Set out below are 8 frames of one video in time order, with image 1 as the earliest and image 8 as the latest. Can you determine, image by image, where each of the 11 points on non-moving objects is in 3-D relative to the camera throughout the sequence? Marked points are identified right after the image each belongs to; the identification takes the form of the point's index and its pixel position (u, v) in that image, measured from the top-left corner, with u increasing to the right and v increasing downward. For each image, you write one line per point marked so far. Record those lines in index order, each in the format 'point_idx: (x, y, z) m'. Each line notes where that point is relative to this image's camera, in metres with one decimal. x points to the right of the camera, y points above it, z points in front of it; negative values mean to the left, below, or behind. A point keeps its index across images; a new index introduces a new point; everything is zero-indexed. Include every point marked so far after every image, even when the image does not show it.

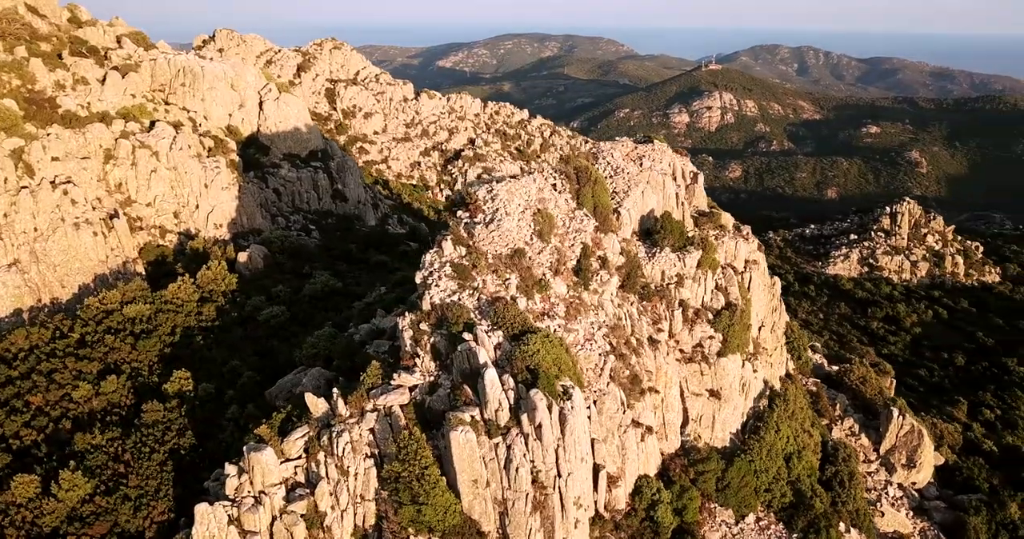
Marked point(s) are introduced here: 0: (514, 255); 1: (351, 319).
0: (+0.1, +0.2, +12.6) m
1: (-3.3, -1.0, +16.0) m
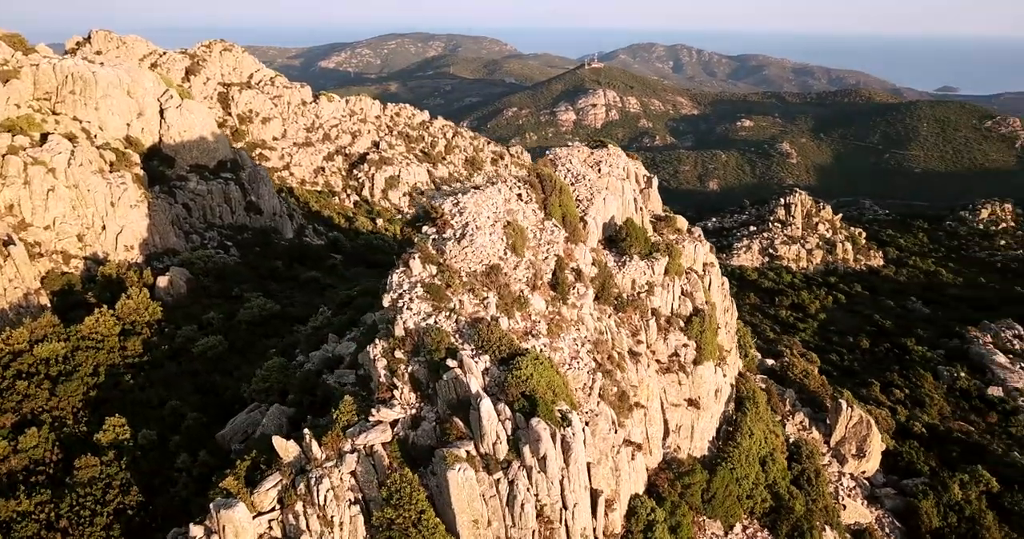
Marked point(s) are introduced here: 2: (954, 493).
0: (-0.3, -0.1, +11.8) m
1: (-4.1, -1.4, +14.8) m
2: (+10.7, -5.4, +18.6) m
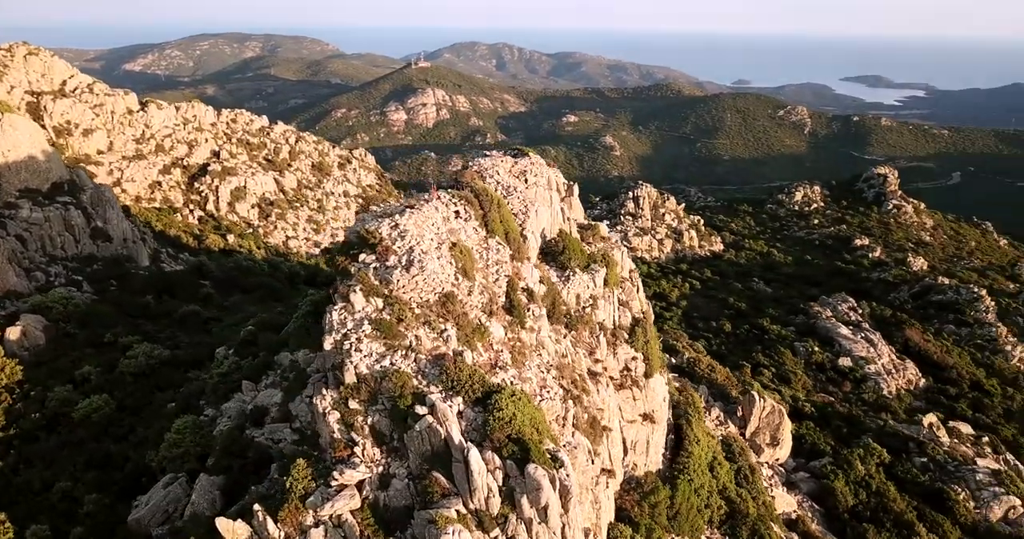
0: (-0.9, -0.5, +10.7) m
1: (-5.1, -2.1, +12.8) m
2: (+8.8, -5.1, +19.6) m
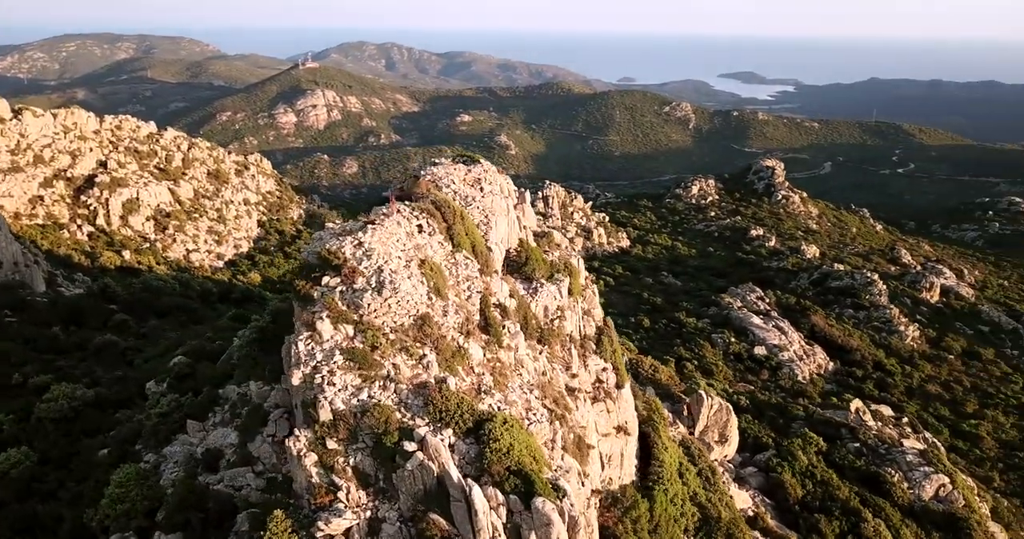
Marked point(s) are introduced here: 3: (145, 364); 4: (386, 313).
0: (-1.2, -0.7, +9.9) m
1: (-5.5, -2.6, +11.5) m
2: (+7.6, -5.0, +20.1) m
3: (-7.3, -1.9, +15.2) m
4: (-1.6, -0.6, +9.9) m
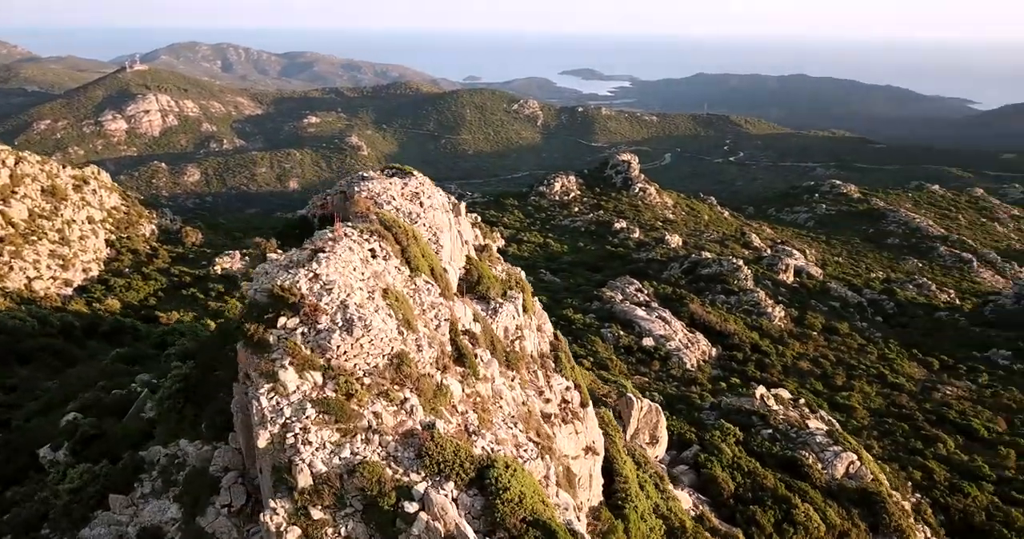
0: (-1.3, -1.1, +8.9) m
1: (-5.8, -3.2, +9.7) m
2: (+5.7, -4.9, +20.4) m
3: (-8.2, -2.6, +13.0) m
4: (-1.7, -1.0, +8.7) m
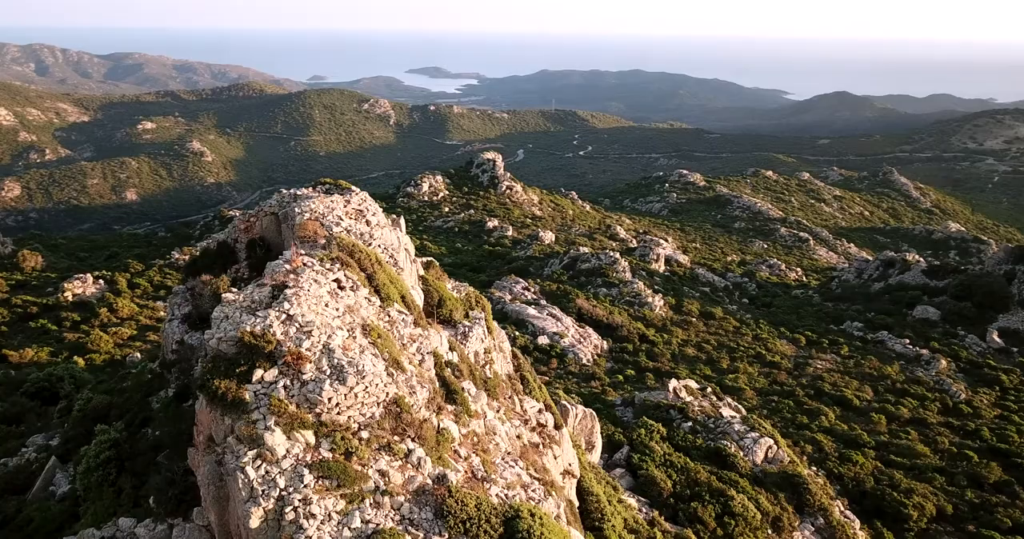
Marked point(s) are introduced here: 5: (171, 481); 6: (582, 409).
0: (-1.2, -1.5, +7.9) m
1: (-5.6, -3.8, +7.9) m
2: (+3.9, -4.9, +20.5) m
3: (-8.6, -3.4, +10.7) m
4: (-1.6, -1.3, +7.6) m
5: (-3.8, -2.4, +8.6) m
6: (+1.7, -3.5, +19.3) m
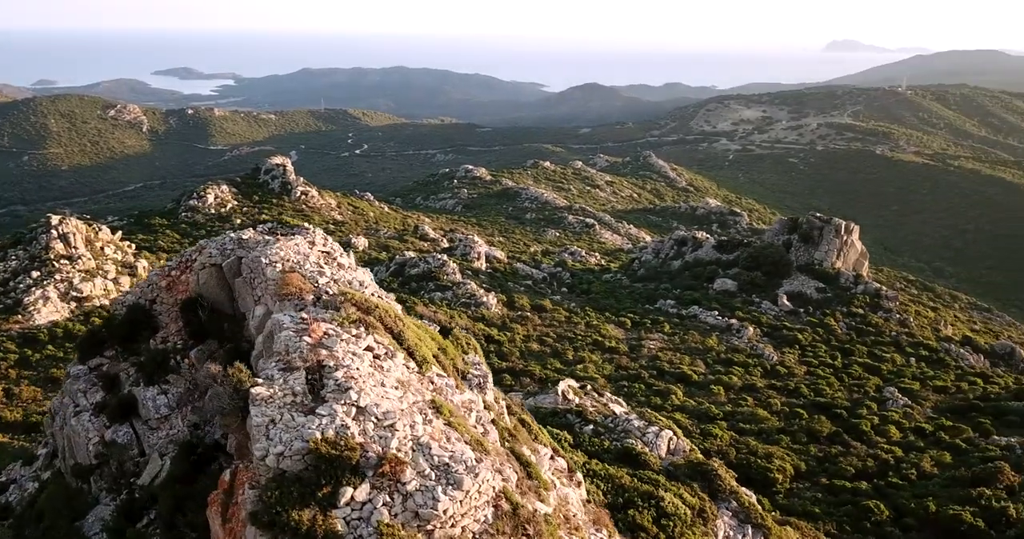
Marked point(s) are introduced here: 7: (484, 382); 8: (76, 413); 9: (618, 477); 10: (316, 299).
0: (0.0, -2.0, +6.4) m
1: (-4.1, -4.7, +5.3) m
2: (+1.7, -5.0, +20.0) m
3: (-7.7, -4.6, +7.1) m
4: (-0.4, -1.9, +6.1) m
5: (-2.7, -3.1, +6.4) m
6: (-0.2, -3.9, +18.2) m
7: (-0.4, -1.4, +9.4) m
8: (-5.4, -1.8, +9.5) m
9: (+2.7, -5.3, +19.7) m
10: (-2.2, -0.3, +8.1) m
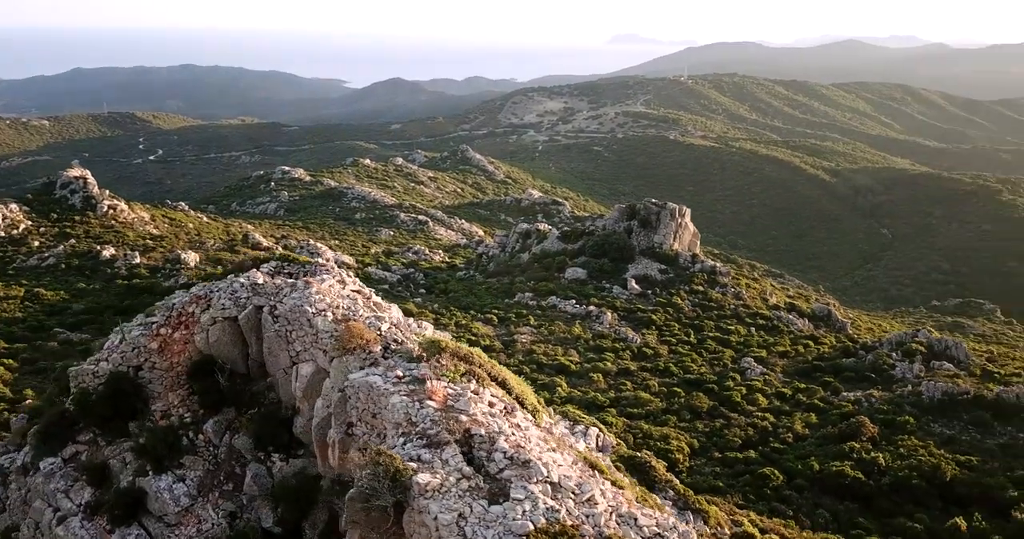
0: (+1.4, -2.2, +5.8) m
1: (-2.0, -5.3, +3.8) m
2: (+0.3, -5.2, +19.4) m
3: (-6.0, -5.5, +4.8) m
4: (+1.2, -2.2, +5.4) m
5: (-1.1, -3.6, +5.2) m
6: (-1.2, -4.2, +17.3) m
7: (+0.3, -1.7, +8.6) m
8: (-4.5, -2.4, +7.5) m
9: (+1.3, -5.4, +19.4) m
10: (-1.1, -0.7, +6.9) m
